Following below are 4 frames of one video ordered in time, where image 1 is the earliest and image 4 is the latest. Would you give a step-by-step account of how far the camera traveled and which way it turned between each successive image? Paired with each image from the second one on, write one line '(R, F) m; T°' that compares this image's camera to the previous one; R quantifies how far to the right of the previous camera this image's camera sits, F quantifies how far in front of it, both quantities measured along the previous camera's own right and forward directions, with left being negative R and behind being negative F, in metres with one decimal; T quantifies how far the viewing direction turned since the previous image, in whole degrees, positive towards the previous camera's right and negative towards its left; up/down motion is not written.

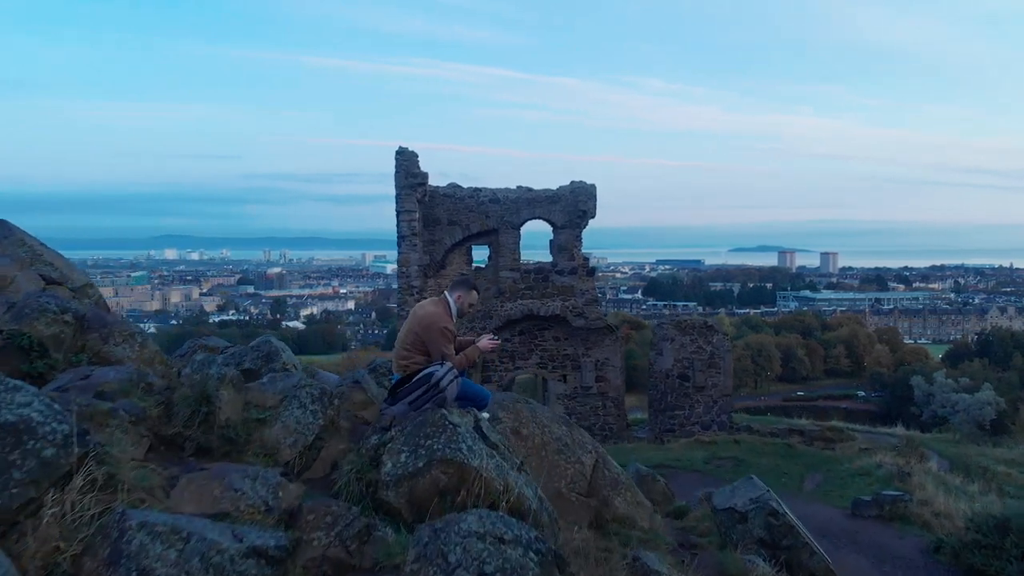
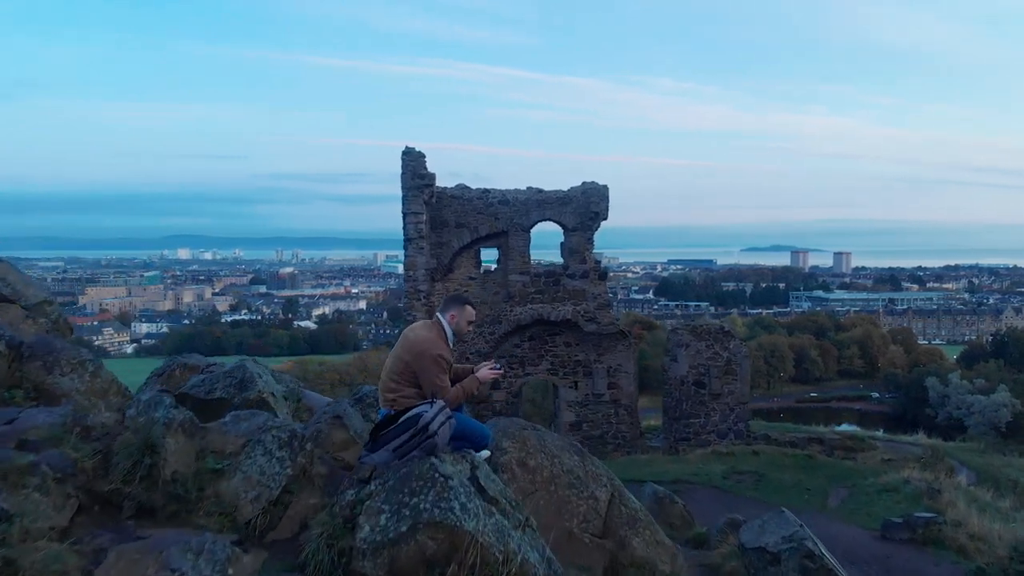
(0.0, +0.4) m; -1°
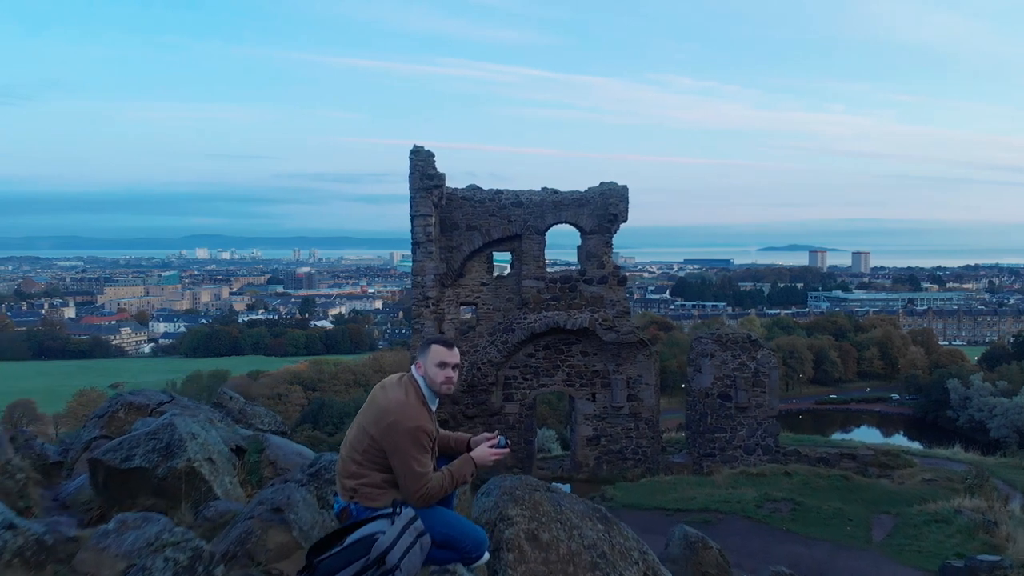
(0.0, +0.7) m; -1°
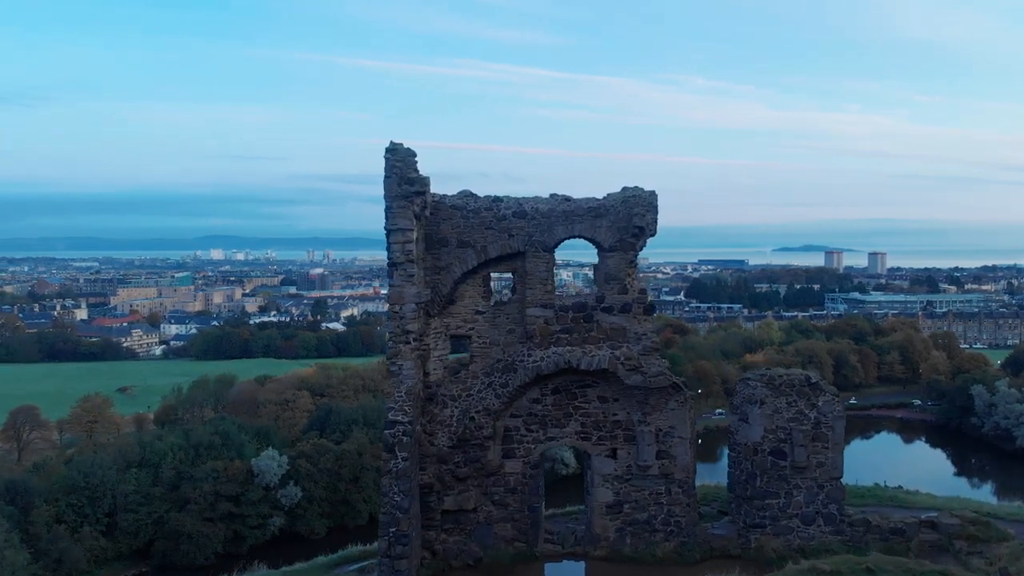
(+0.2, +2.5) m; -1°
